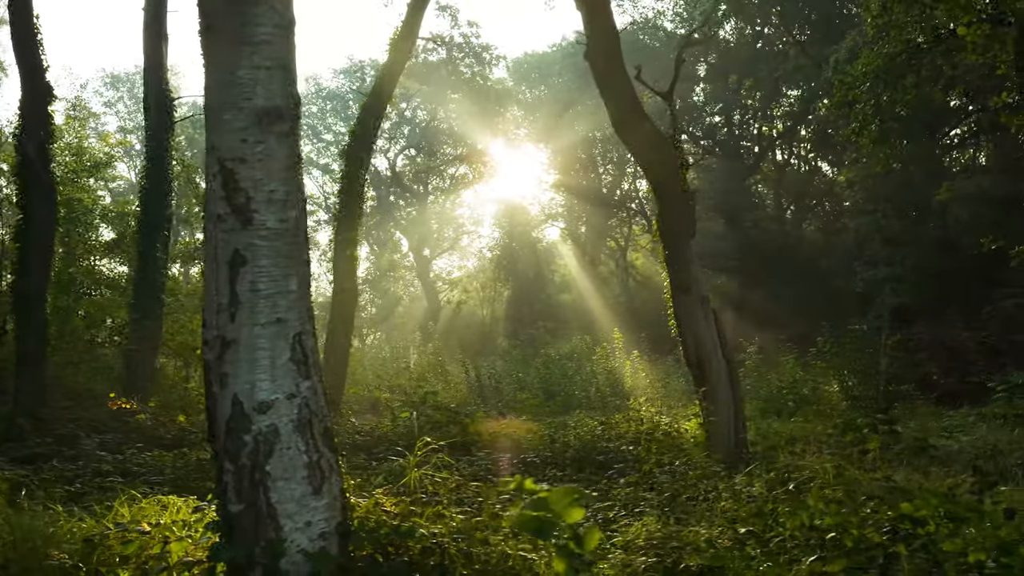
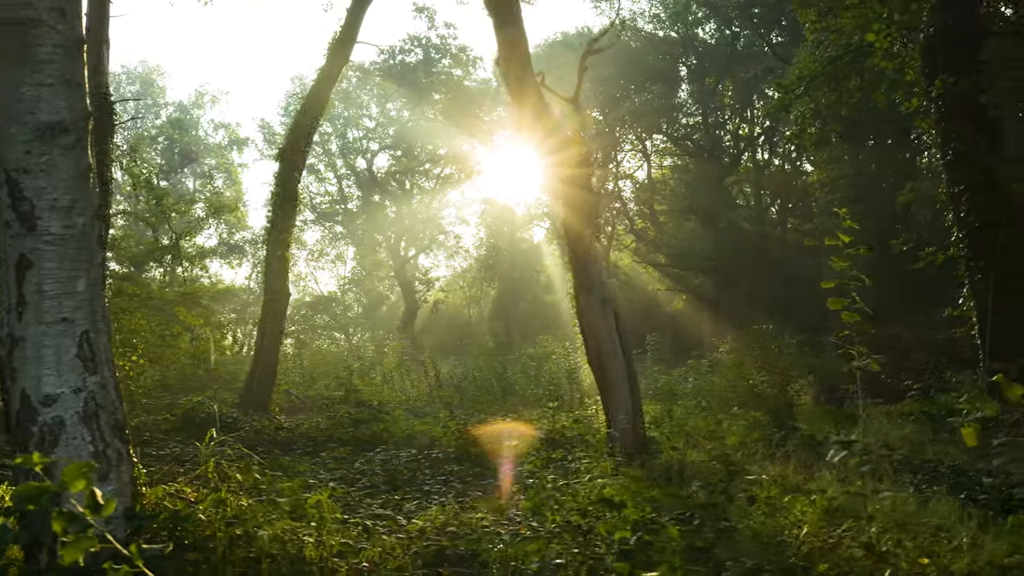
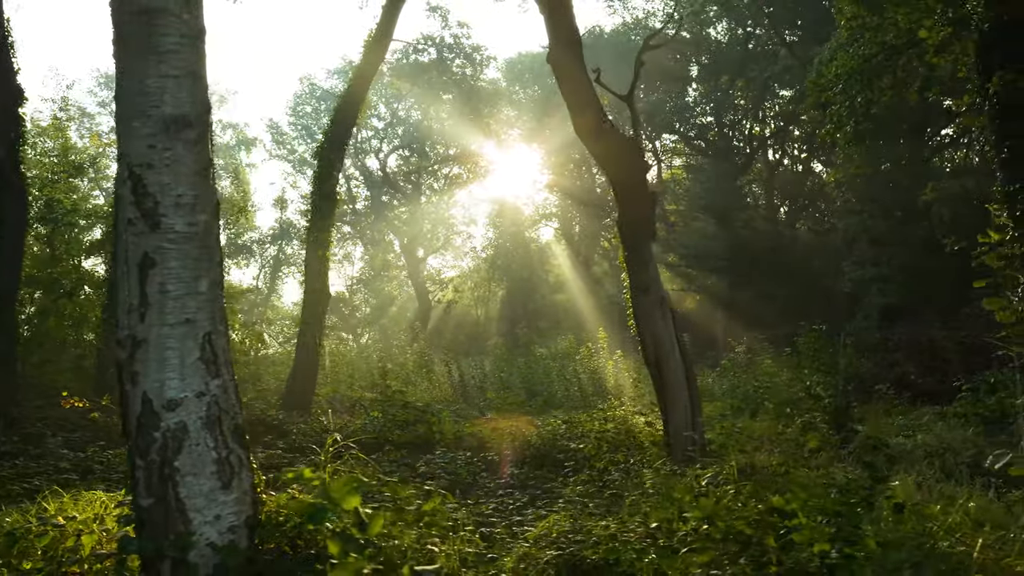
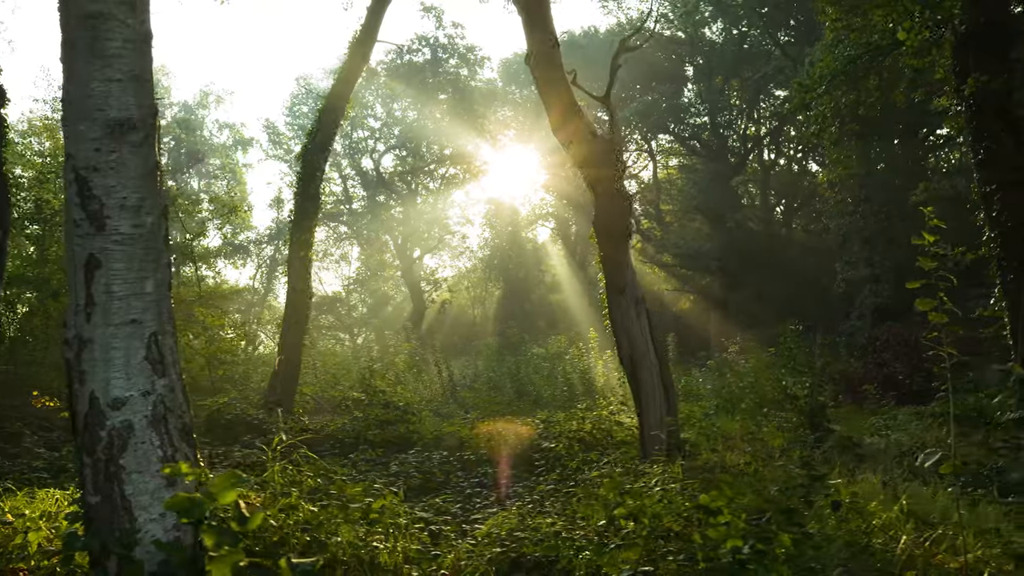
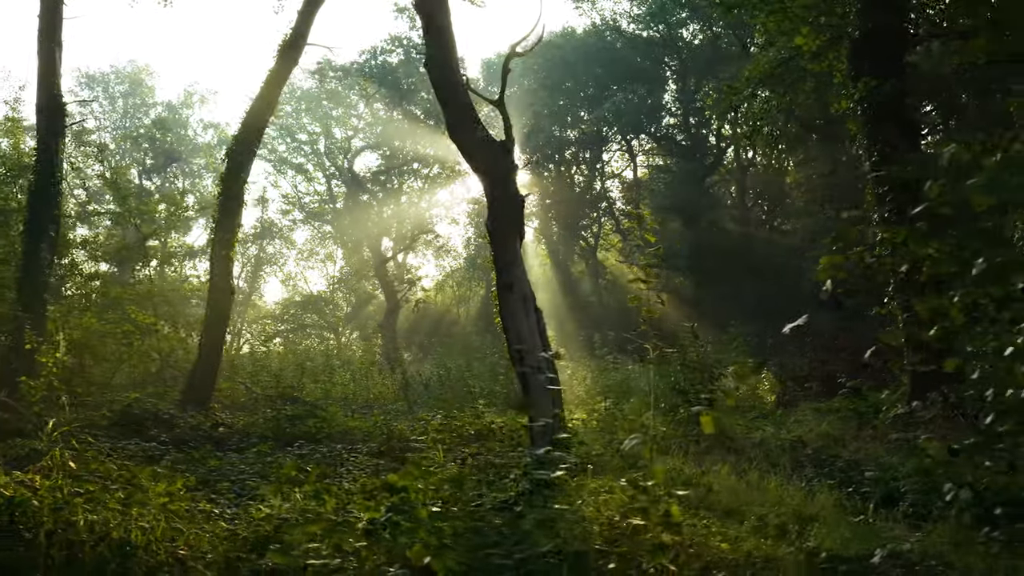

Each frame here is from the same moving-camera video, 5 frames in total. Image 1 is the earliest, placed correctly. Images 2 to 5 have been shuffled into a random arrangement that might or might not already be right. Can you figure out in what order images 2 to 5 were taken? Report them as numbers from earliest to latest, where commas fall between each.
3, 4, 2, 5
